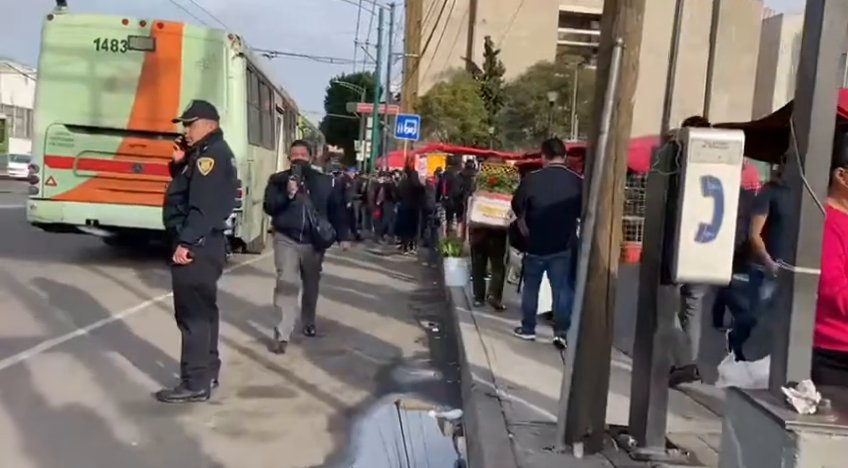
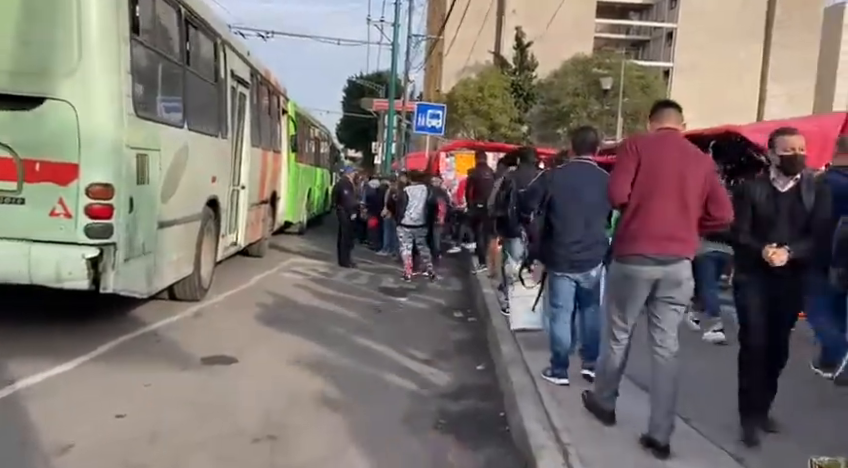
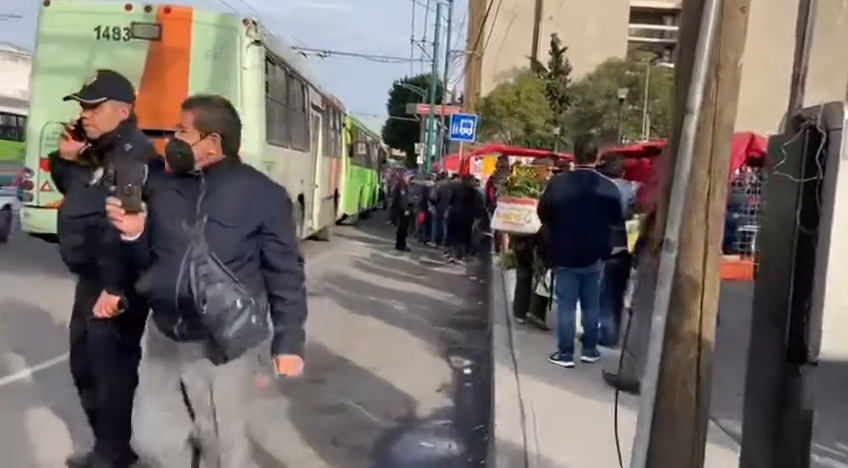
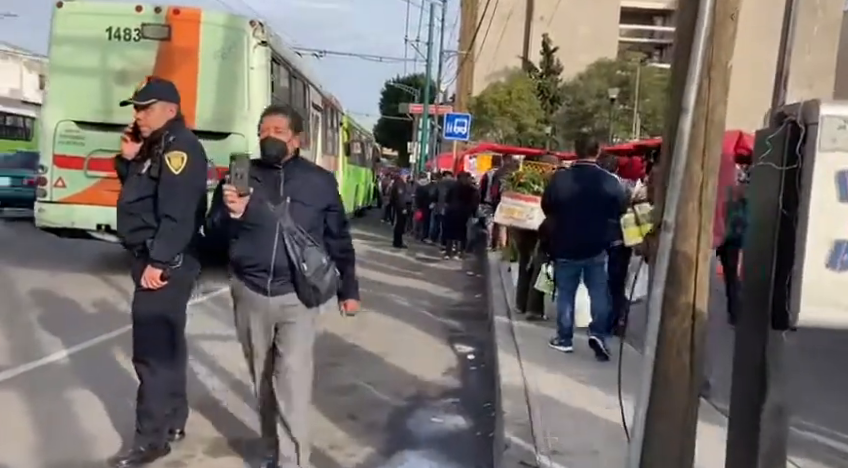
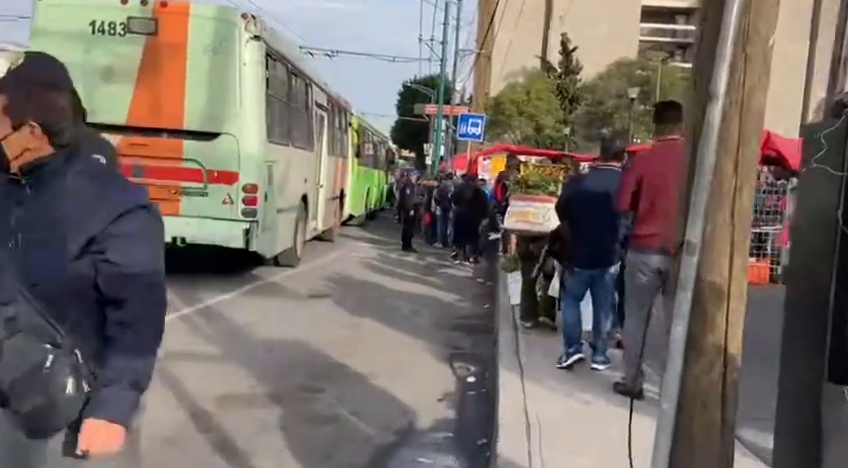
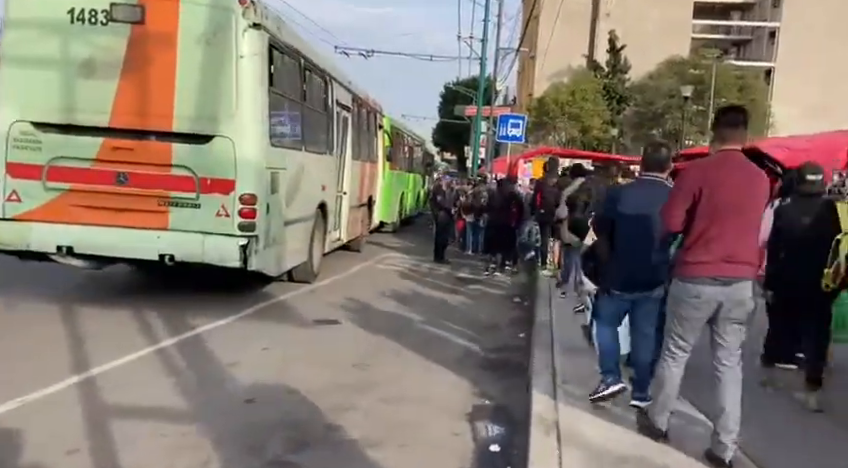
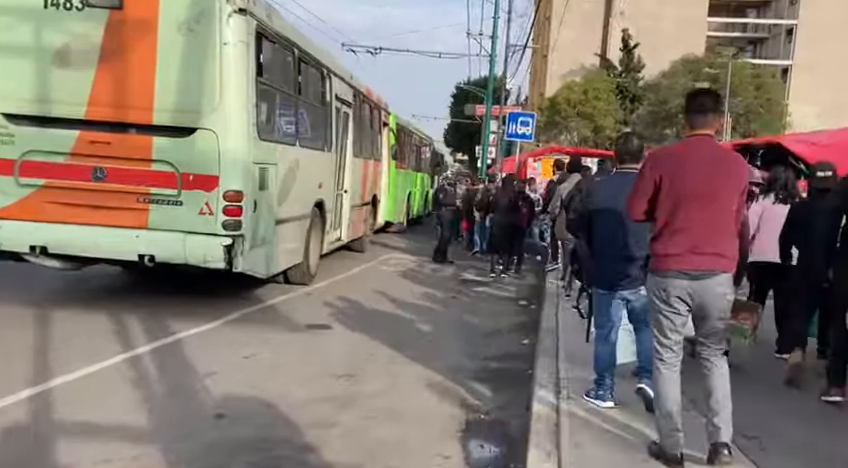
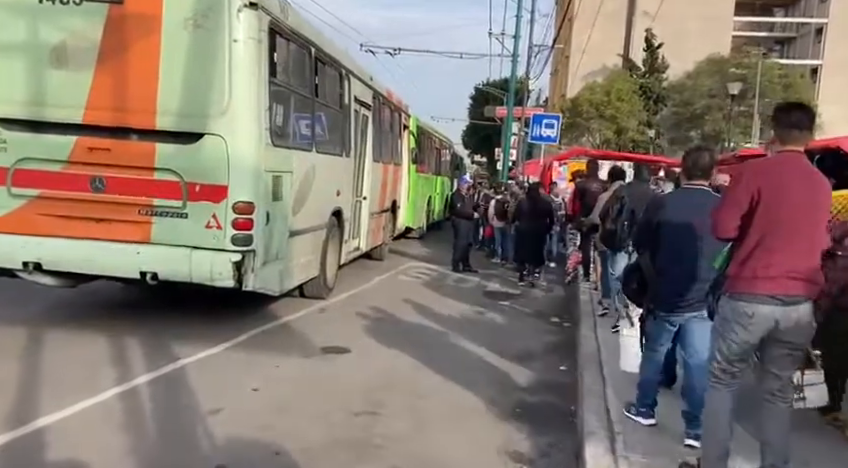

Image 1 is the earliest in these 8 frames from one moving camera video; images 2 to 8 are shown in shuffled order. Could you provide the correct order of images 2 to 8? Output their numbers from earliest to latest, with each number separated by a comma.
4, 3, 5, 6, 7, 8, 2
